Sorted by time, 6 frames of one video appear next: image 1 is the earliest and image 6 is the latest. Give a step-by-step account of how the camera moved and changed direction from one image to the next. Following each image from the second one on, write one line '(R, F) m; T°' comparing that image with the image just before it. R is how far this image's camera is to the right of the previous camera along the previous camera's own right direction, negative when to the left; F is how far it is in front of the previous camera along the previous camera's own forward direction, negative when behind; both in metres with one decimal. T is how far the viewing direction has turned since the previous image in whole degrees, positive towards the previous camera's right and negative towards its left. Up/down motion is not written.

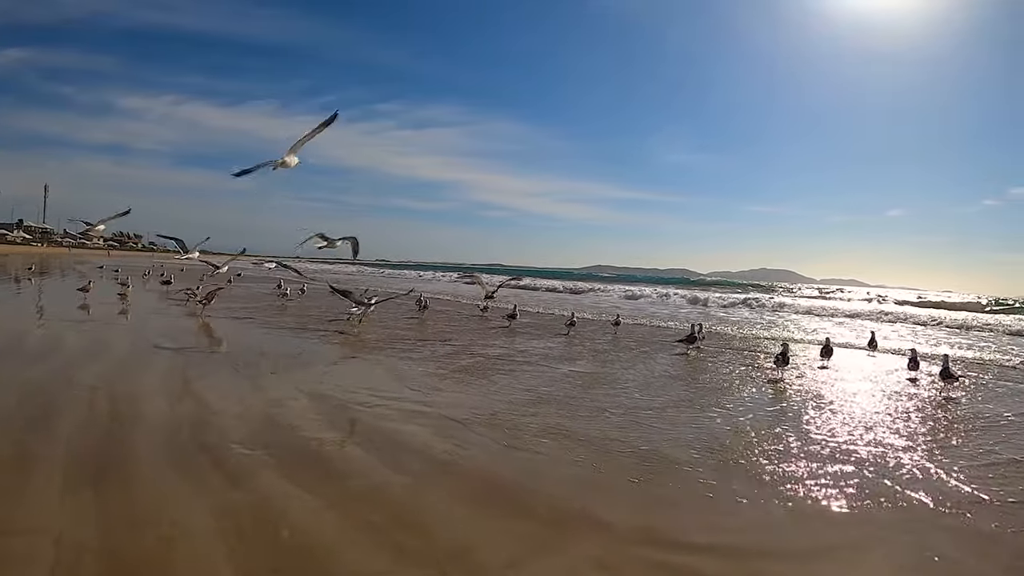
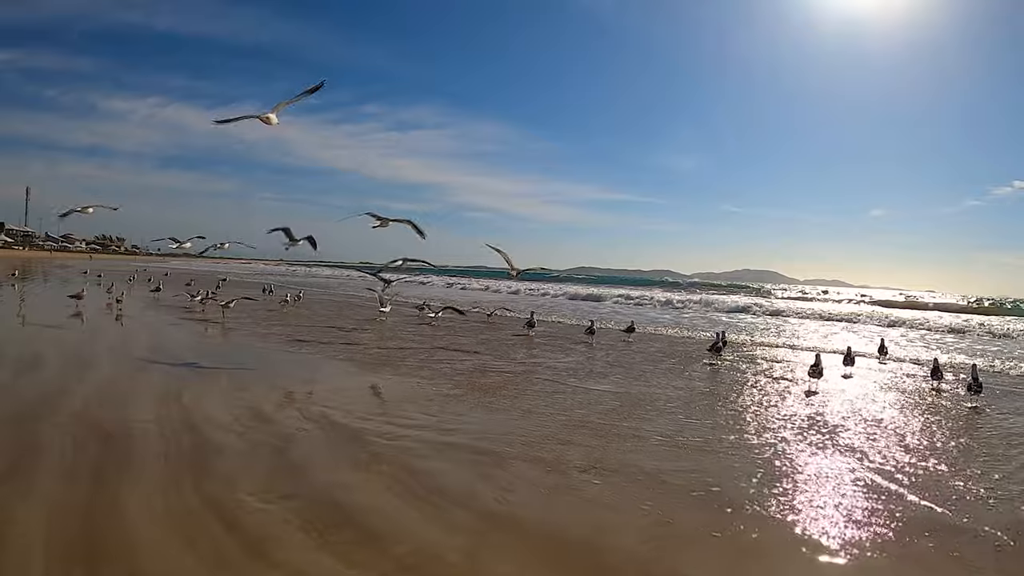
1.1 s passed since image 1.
(-0.4, +0.6) m; +1°
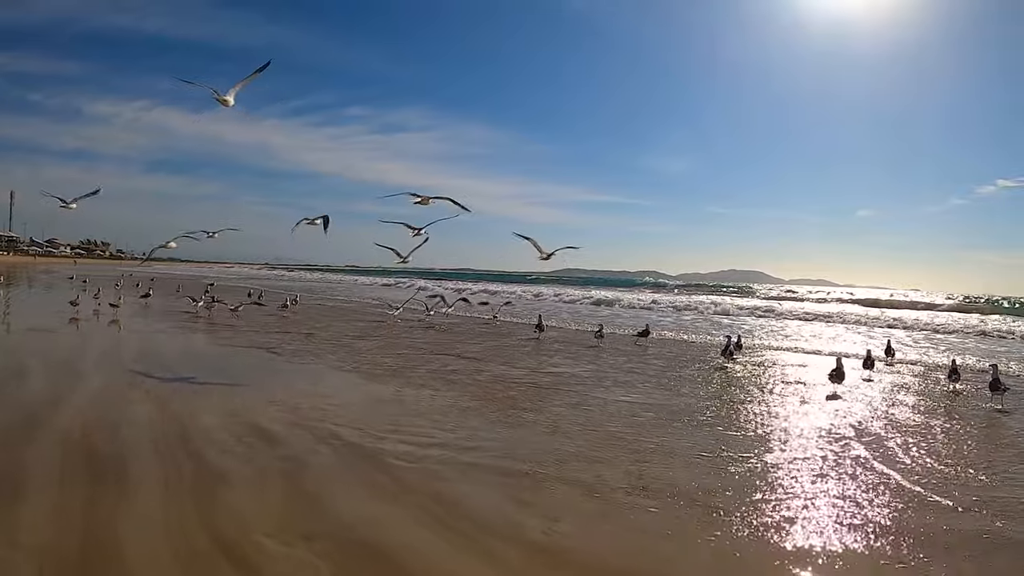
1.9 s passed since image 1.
(-0.3, +0.5) m; +1°
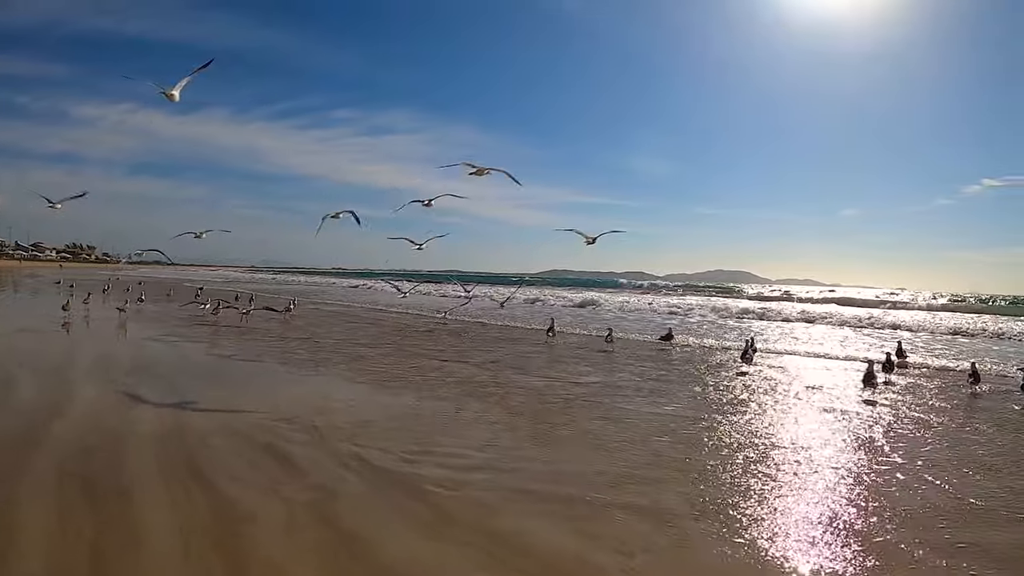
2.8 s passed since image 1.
(-0.4, +0.5) m; +1°
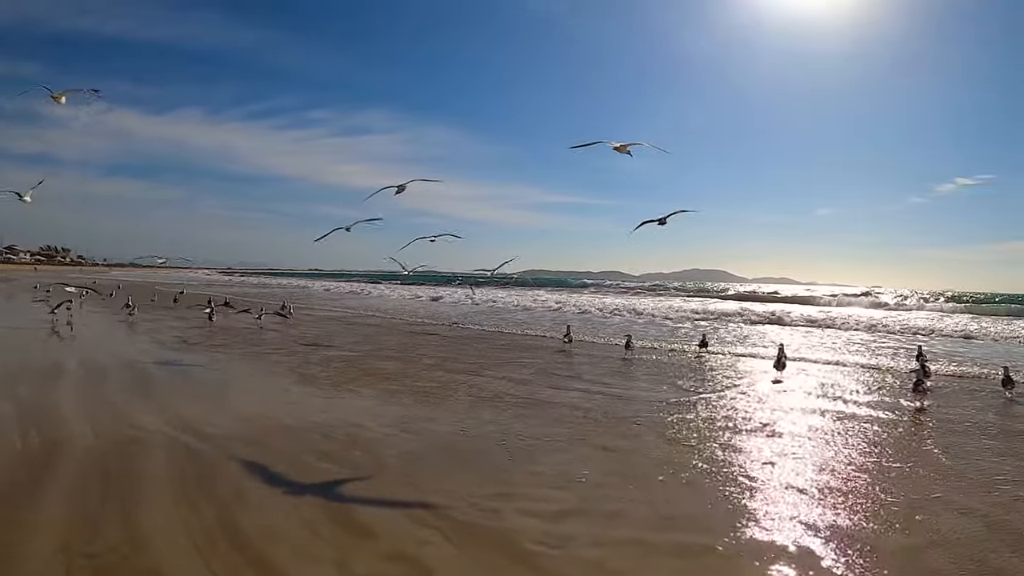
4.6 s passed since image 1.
(-0.7, +0.7) m; +1°
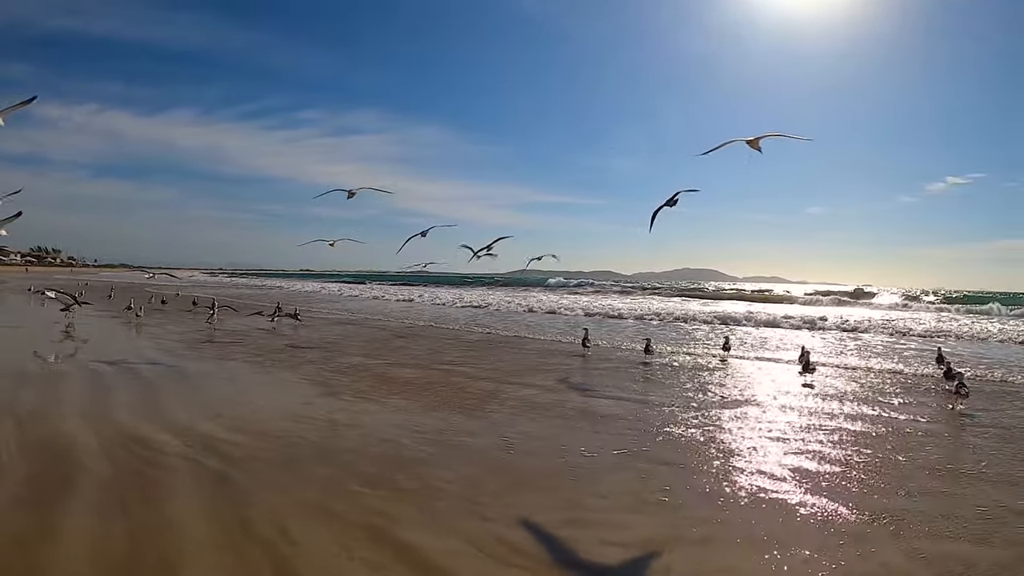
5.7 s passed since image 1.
(-0.5, +0.3) m; 0°
